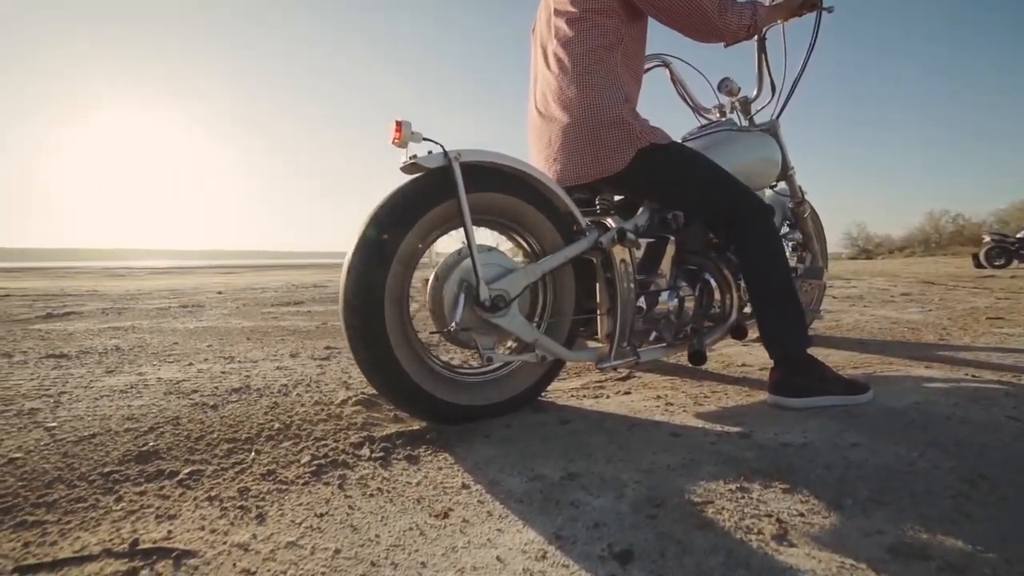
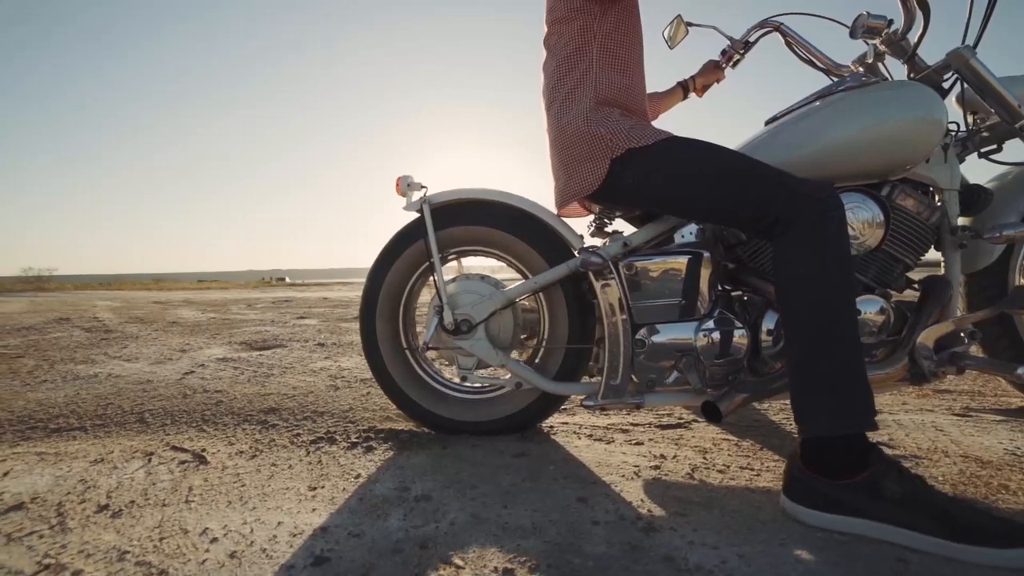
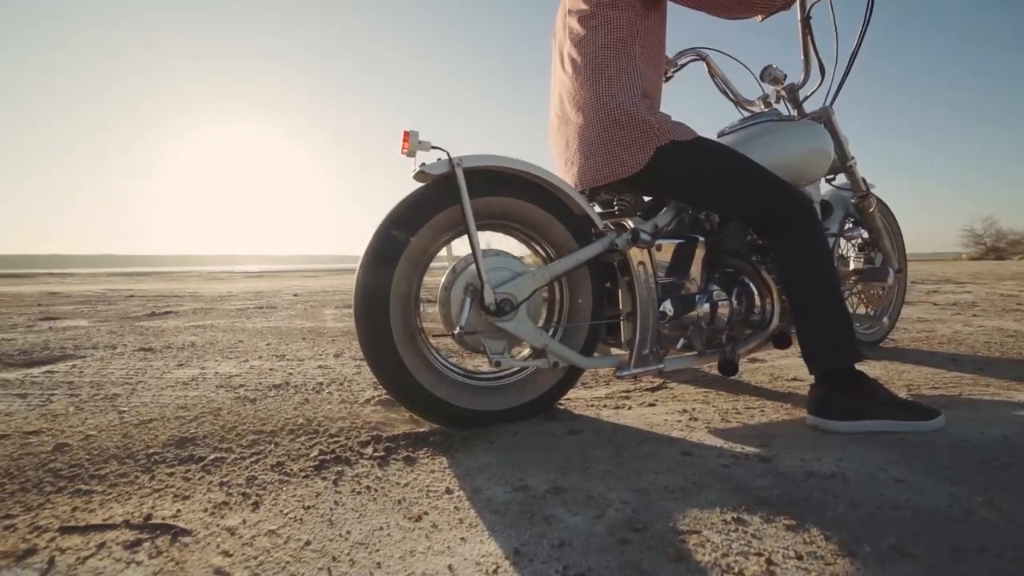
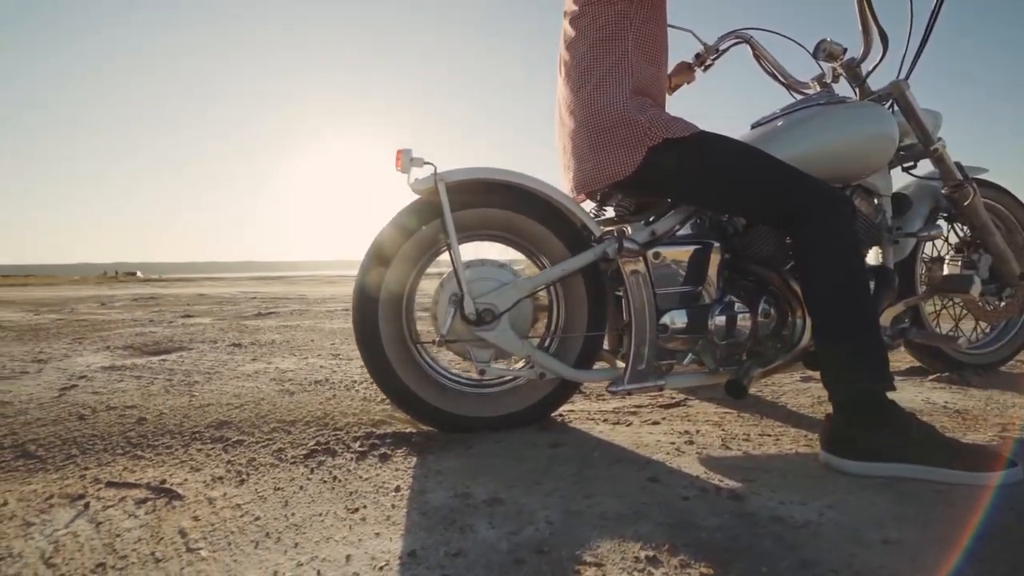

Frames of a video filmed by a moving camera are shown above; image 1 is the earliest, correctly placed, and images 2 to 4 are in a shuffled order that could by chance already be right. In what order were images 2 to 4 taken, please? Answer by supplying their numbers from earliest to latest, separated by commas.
3, 4, 2
